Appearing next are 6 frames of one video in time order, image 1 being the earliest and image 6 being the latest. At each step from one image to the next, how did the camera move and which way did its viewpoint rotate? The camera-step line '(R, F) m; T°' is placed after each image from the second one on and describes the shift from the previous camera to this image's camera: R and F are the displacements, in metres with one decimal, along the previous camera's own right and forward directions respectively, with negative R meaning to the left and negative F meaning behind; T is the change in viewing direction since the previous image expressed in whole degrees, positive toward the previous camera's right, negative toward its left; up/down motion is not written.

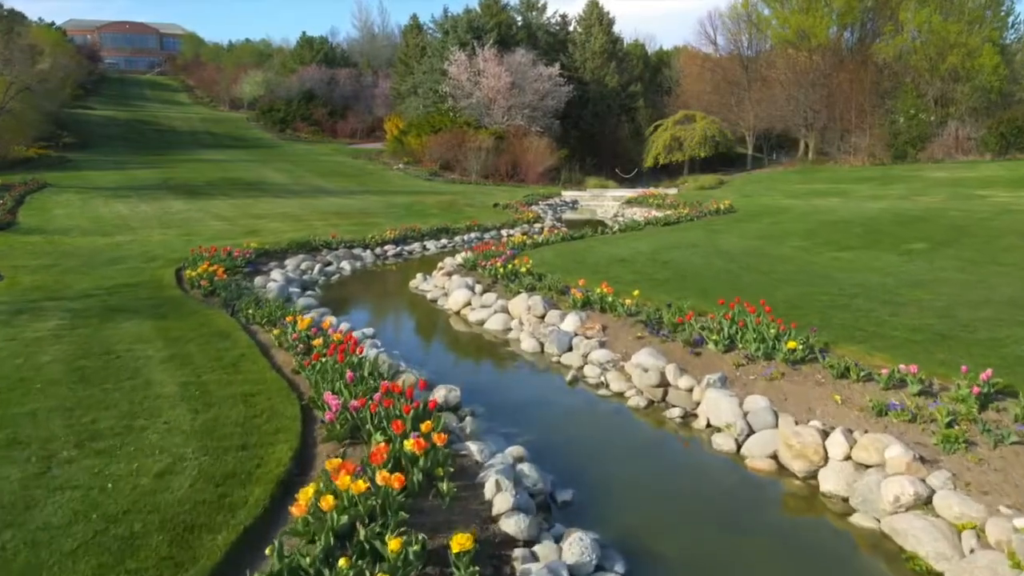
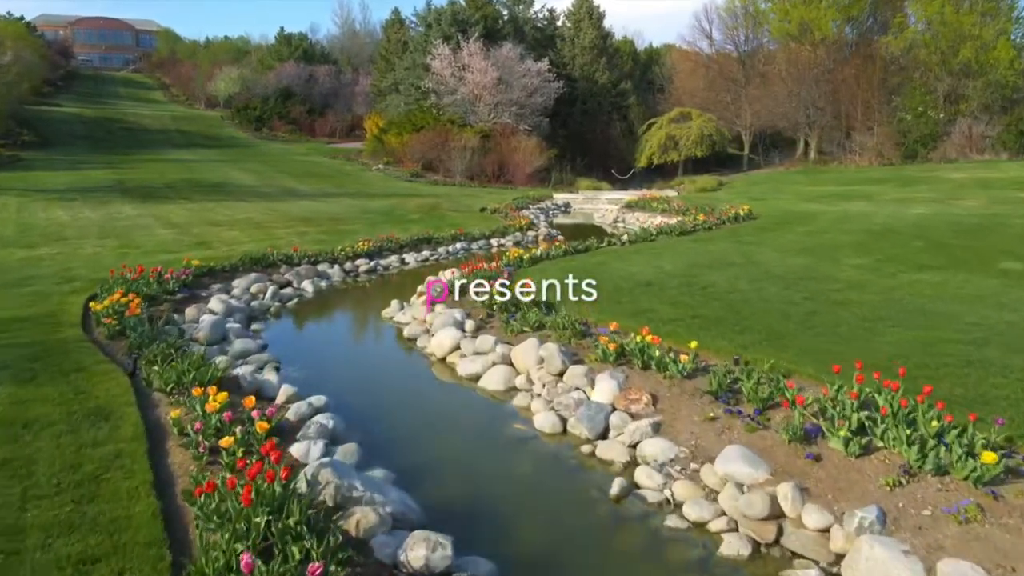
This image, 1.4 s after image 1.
(-0.2, +2.4) m; +1°
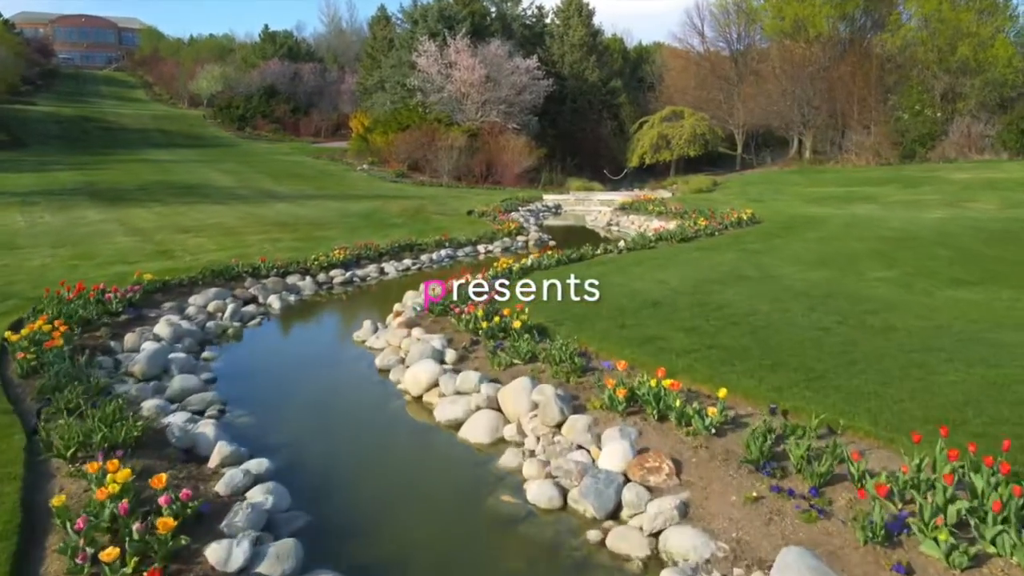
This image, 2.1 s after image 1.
(0.0, +1.1) m; +1°
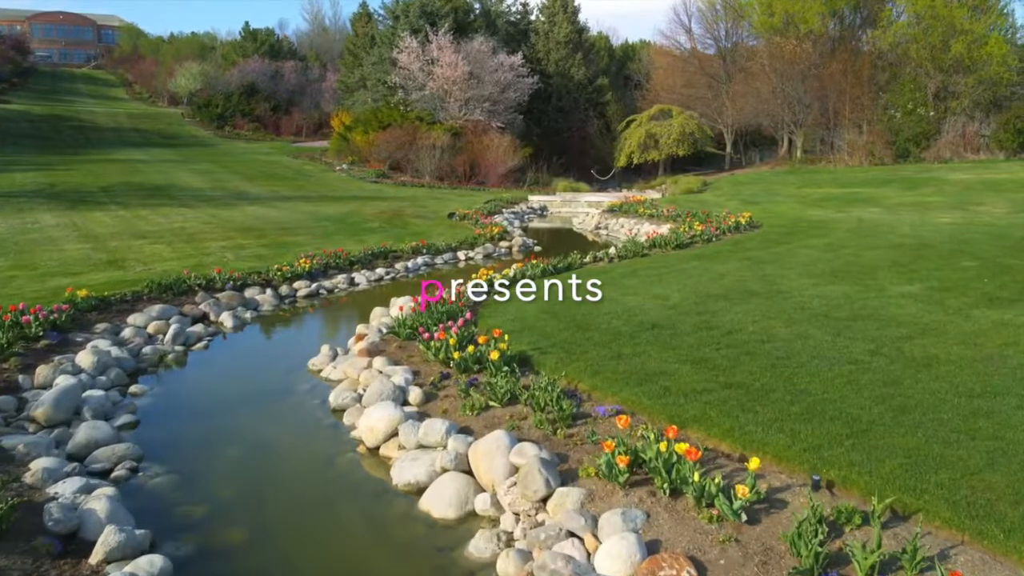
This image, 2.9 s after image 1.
(+0.1, +1.1) m; +1°
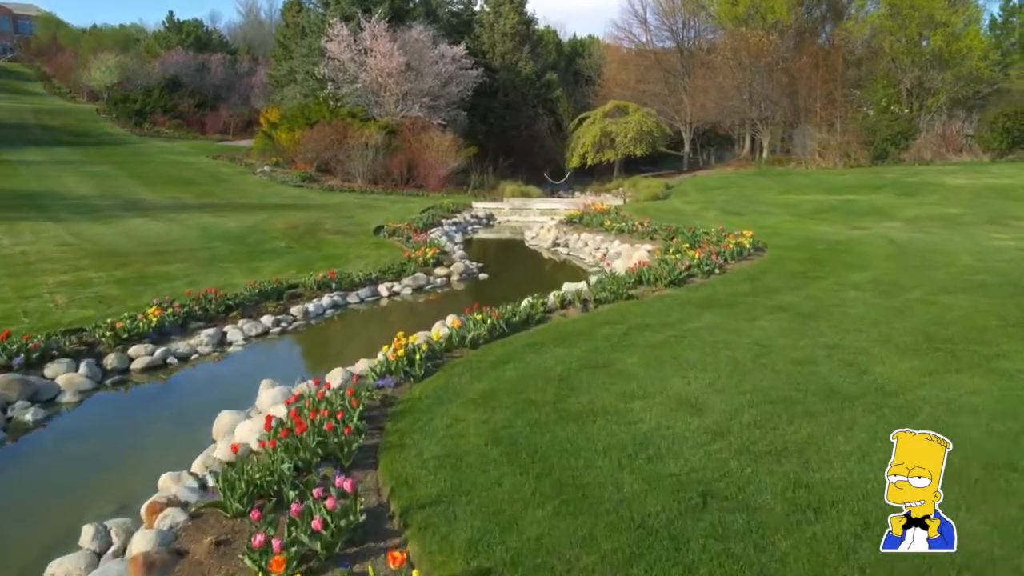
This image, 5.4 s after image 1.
(+0.1, +3.5) m; +3°
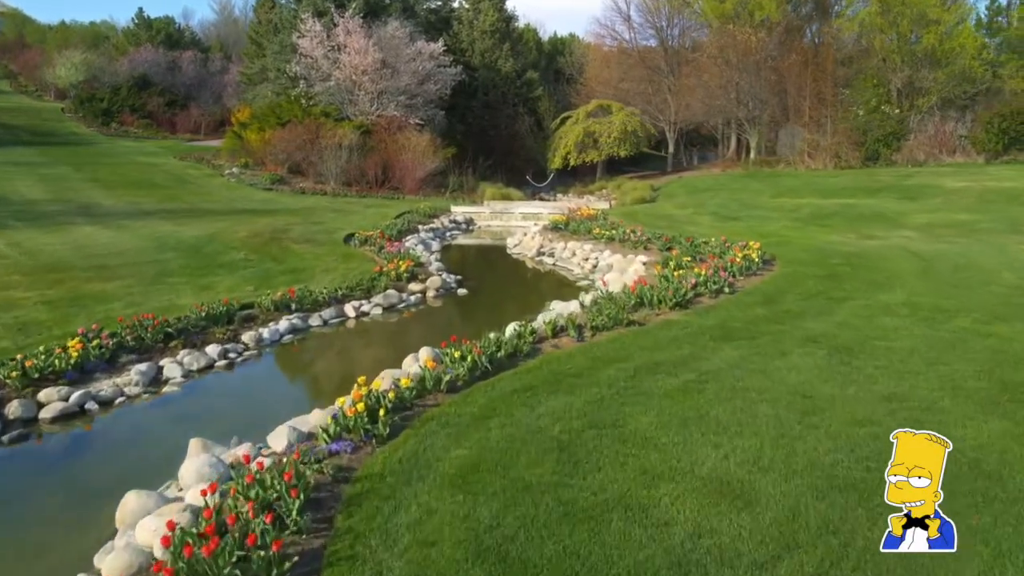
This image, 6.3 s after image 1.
(0.0, +1.3) m; +1°
